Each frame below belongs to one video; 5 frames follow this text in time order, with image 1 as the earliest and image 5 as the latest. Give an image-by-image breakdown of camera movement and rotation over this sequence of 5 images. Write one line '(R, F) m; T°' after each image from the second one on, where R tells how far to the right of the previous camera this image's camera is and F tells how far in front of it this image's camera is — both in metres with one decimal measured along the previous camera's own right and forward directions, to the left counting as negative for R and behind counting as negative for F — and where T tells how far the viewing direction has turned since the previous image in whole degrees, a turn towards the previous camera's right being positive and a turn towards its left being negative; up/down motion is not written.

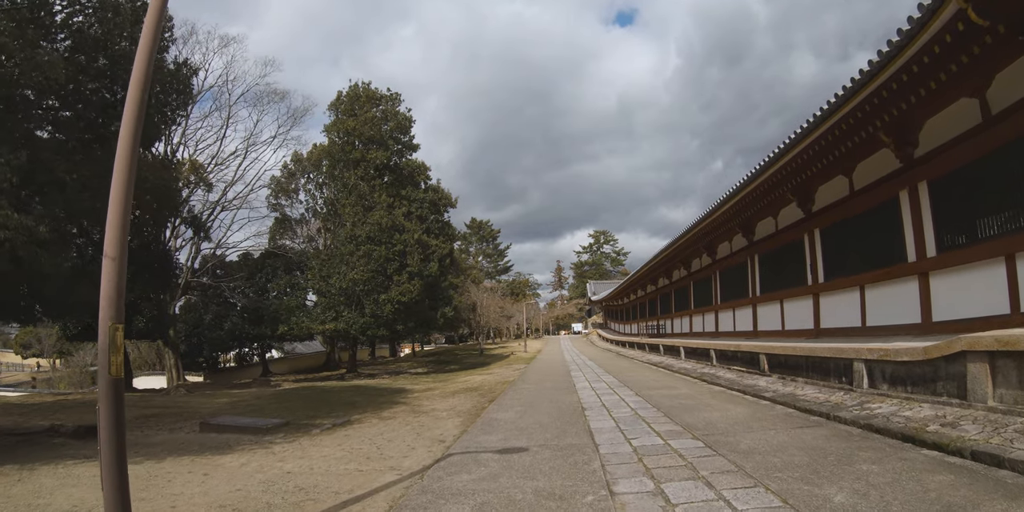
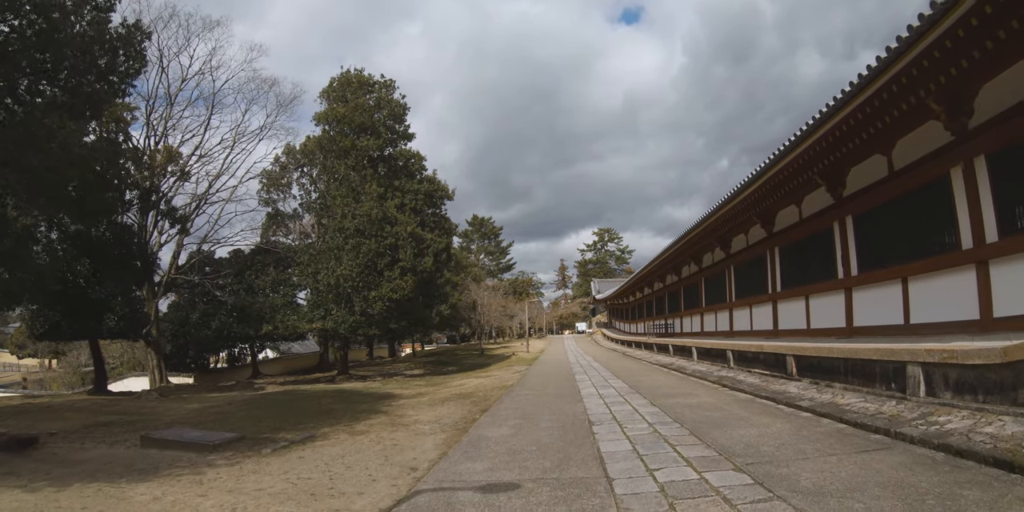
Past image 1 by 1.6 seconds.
(+0.1, +1.1) m; 0°
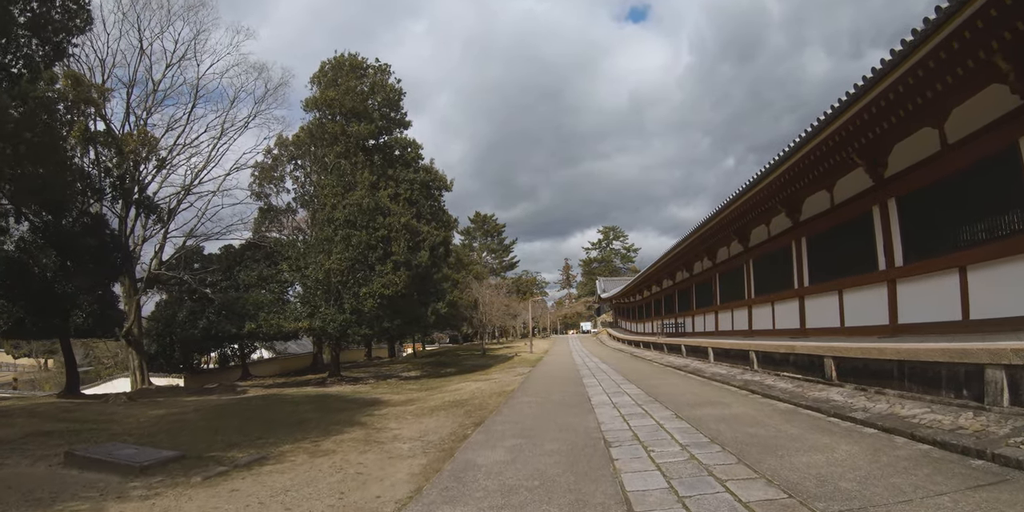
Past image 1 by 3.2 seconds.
(+0.1, +1.1) m; 0°
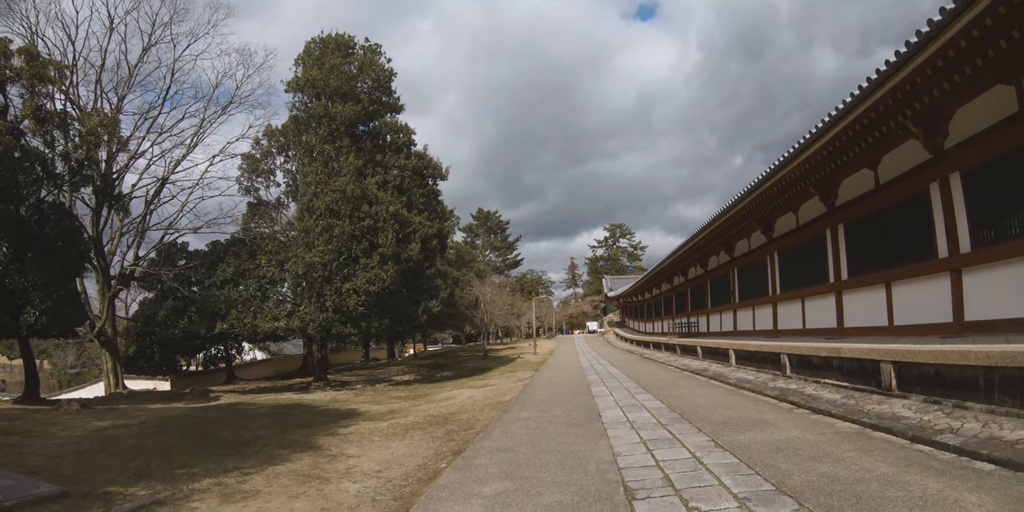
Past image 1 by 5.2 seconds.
(+0.2, +1.4) m; -1°
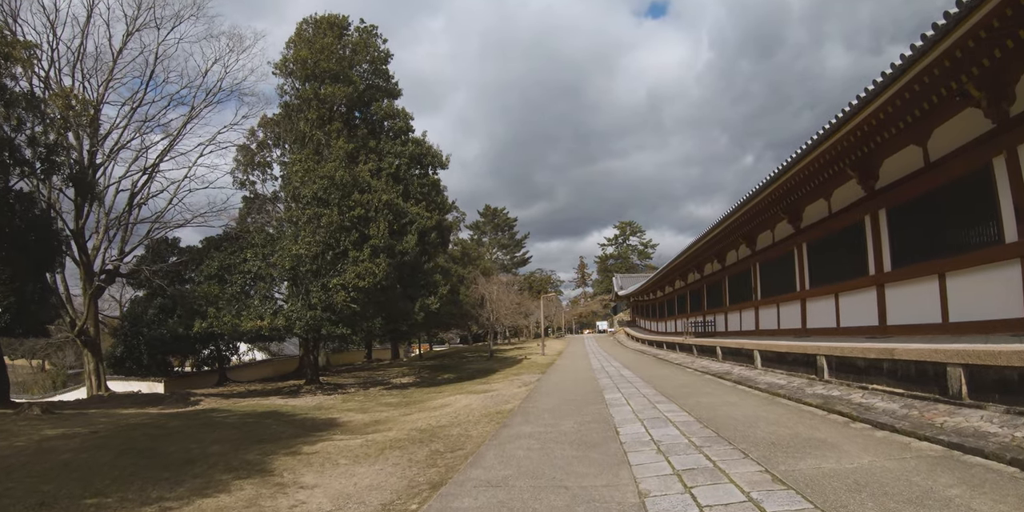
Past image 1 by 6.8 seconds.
(+0.1, +1.1) m; -1°
